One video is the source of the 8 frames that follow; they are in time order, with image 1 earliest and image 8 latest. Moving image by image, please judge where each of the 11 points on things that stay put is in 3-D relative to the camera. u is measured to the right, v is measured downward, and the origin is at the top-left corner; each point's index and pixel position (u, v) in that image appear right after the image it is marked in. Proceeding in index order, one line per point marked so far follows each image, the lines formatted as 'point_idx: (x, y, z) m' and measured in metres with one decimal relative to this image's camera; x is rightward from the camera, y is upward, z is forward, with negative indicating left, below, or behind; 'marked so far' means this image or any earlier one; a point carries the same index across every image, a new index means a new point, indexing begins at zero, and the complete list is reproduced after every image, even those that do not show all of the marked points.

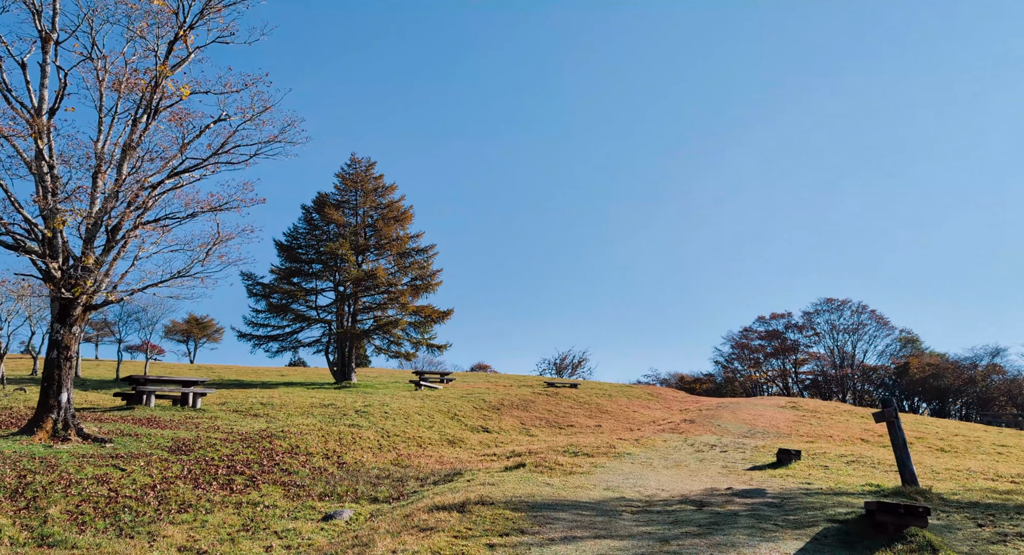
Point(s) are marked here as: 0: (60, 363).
0: (-10.4, -2.0, +16.2) m
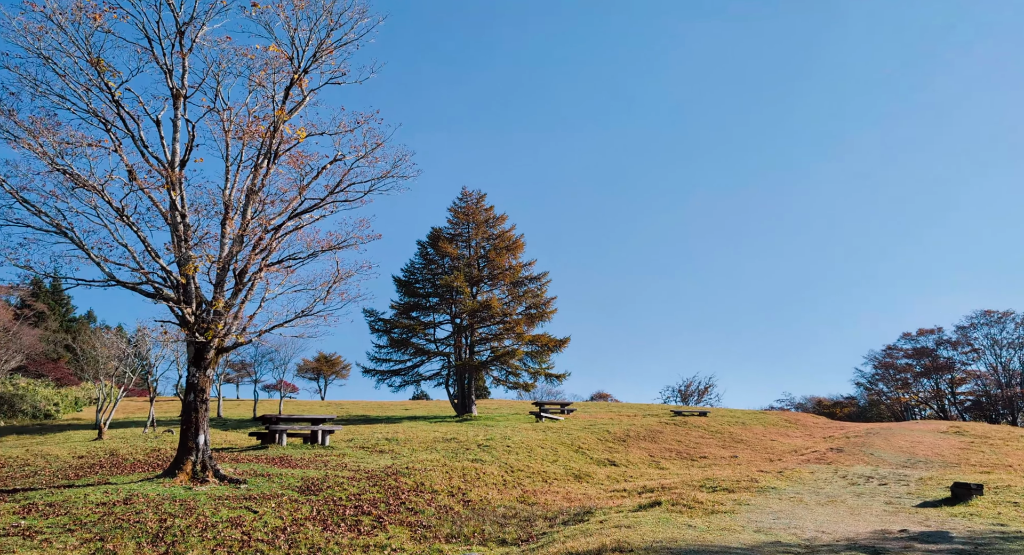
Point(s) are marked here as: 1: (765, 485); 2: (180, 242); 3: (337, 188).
0: (-7.5, -3.1, +16.7) m
1: (+6.7, -5.5, +18.8) m
2: (-7.9, +0.9, +16.8) m
3: (-4.6, +2.4, +18.4) m
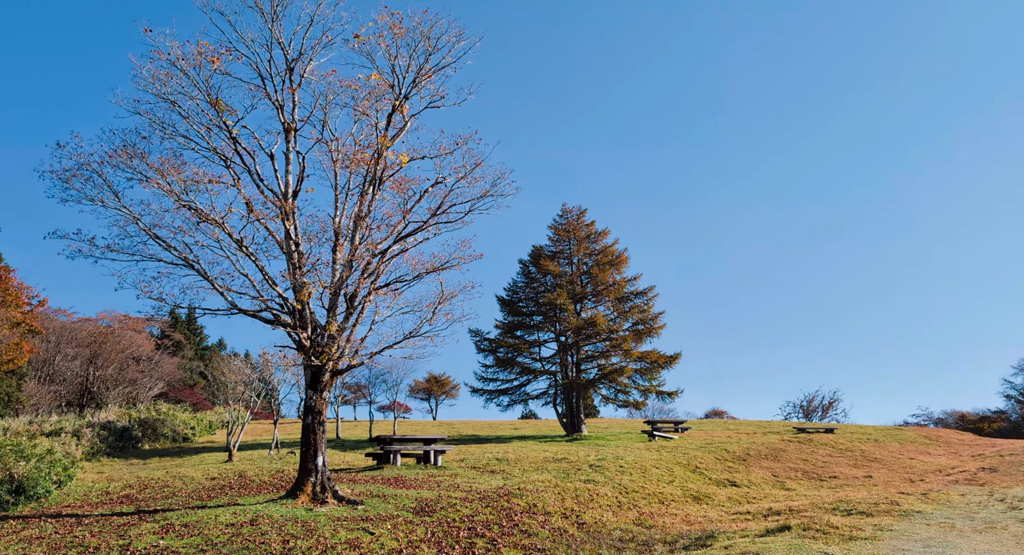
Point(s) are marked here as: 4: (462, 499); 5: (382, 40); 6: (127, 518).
0: (-4.8, -3.7, +17.2) m
1: (+9.6, -5.6, +17.1) m
2: (-5.4, +0.2, +17.5) m
3: (-2.0, +1.8, +18.6) m
4: (-1.3, -5.8, +18.4) m
5: (-3.4, +6.1, +18.2) m
6: (-8.2, -5.1, +14.9) m
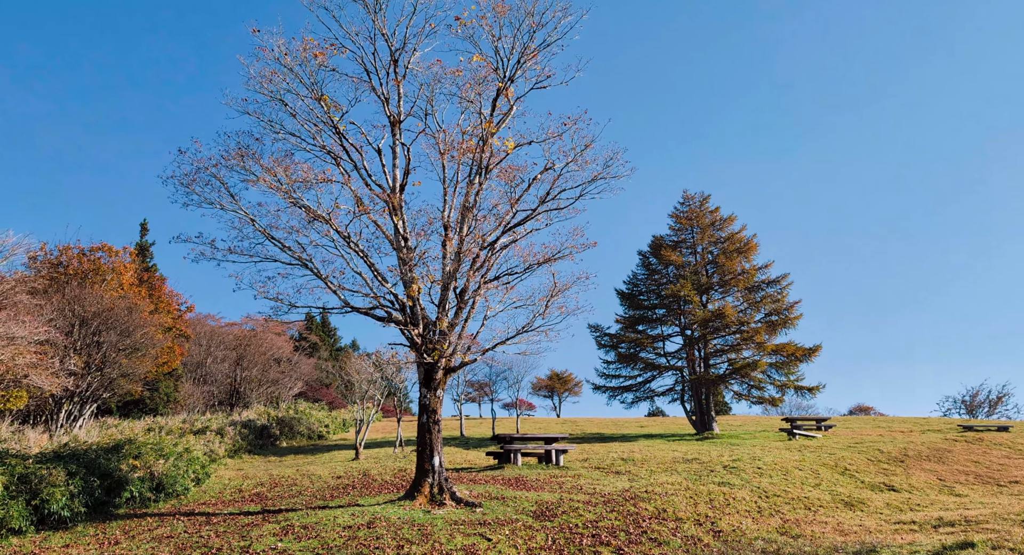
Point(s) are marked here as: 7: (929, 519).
0: (-2.0, -3.6, +16.7) m
1: (+12.3, -4.9, +14.2) m
2: (-2.6, +0.3, +17.1) m
3: (+0.9, +2.0, +17.6) m
4: (+1.8, -5.5, +17.3) m
5: (-0.7, +6.3, +17.5) m
6: (-5.6, -5.1, +15.0) m
7: (+10.1, -5.8, +17.1) m
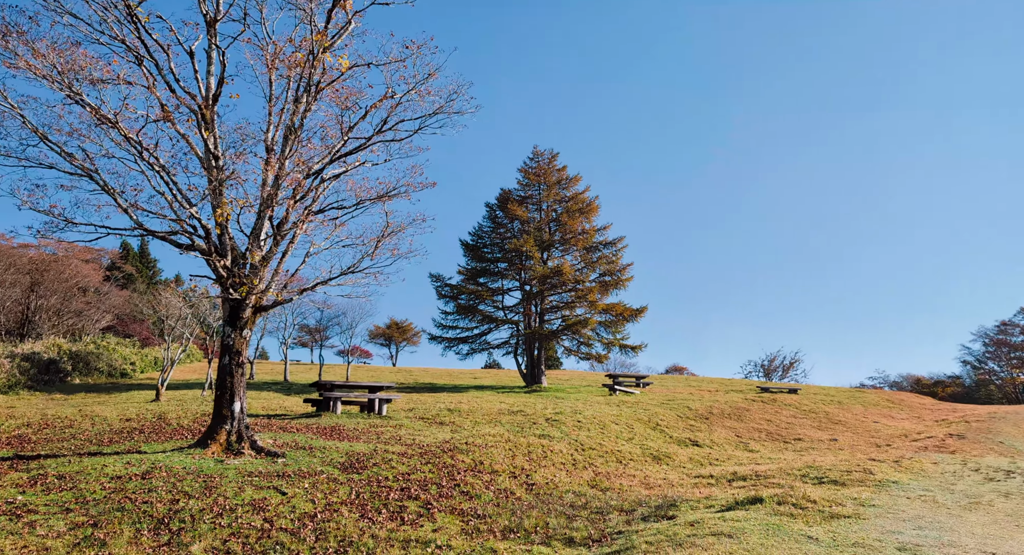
0: (-6.0, -2.0, +15.1) m
1: (+8.3, -4.5, +15.8) m
2: (-6.4, +1.9, +15.0) m
3: (-2.9, +3.5, +16.3) m
4: (-2.6, -4.1, +16.6) m
5: (-4.1, +7.8, +15.5) m
6: (-9.3, -3.4, +12.8) m
7: (+5.5, -5.0, +18.2) m
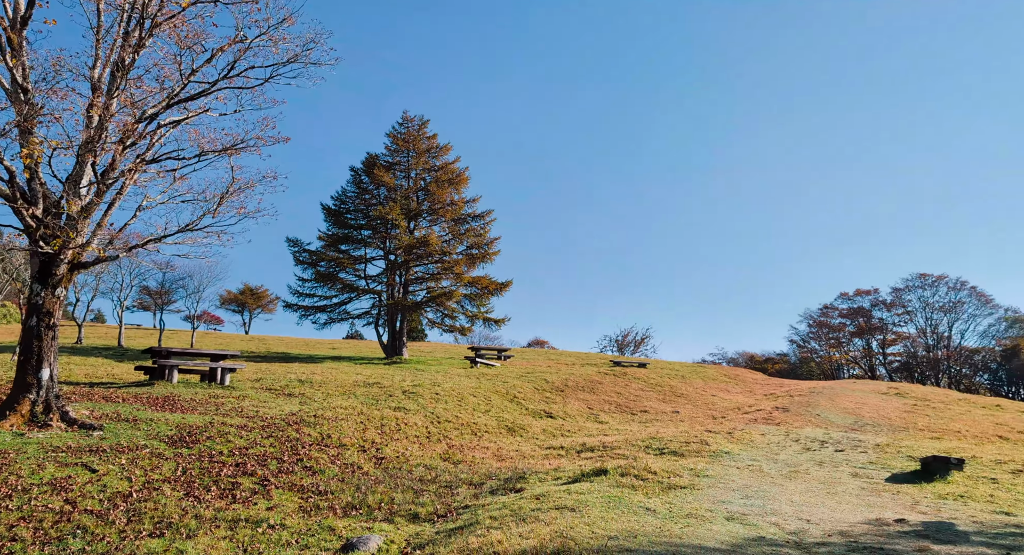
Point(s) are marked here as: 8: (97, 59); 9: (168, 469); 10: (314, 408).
0: (-8.9, -1.1, +13.3) m
1: (+4.9, -4.1, +16.7) m
2: (-9.1, +2.9, +13.1) m
3: (-5.9, +4.3, +14.8) m
4: (-6.0, -3.3, +15.5) m
5: (-6.7, +8.7, +13.7) m
6: (-11.8, -2.5, +10.5) m
7: (+1.7, -4.4, +18.6) m
8: (-8.2, +4.3, +13.9) m
9: (-5.6, -3.2, +11.6) m
10: (-5.5, -3.6, +19.7) m
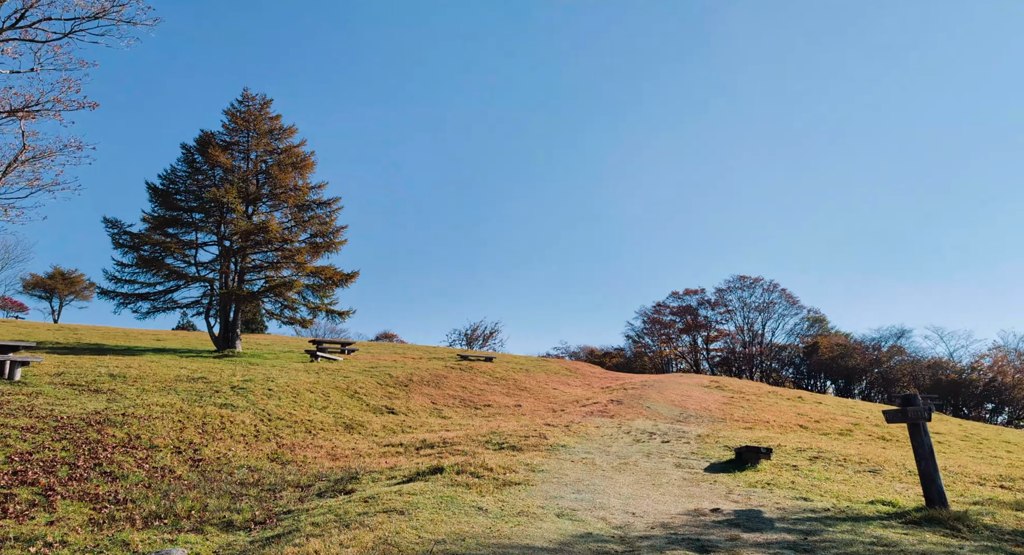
0: (-11.7, -0.7, +10.8) m
1: (+1.0, -4.0, +17.0) m
2: (-11.7, +3.3, +10.5) m
3: (-8.9, +4.6, +12.9) m
4: (-9.3, -2.9, +13.5) m
5: (-9.3, +9.0, +11.6) m
6: (-13.9, -2.0, +7.4) m
7: (-2.5, -4.2, +18.2) m
8: (-10.9, +4.7, +11.4) m
9: (-8.2, -2.9, +9.8) m
10: (-9.8, -3.2, +17.7) m
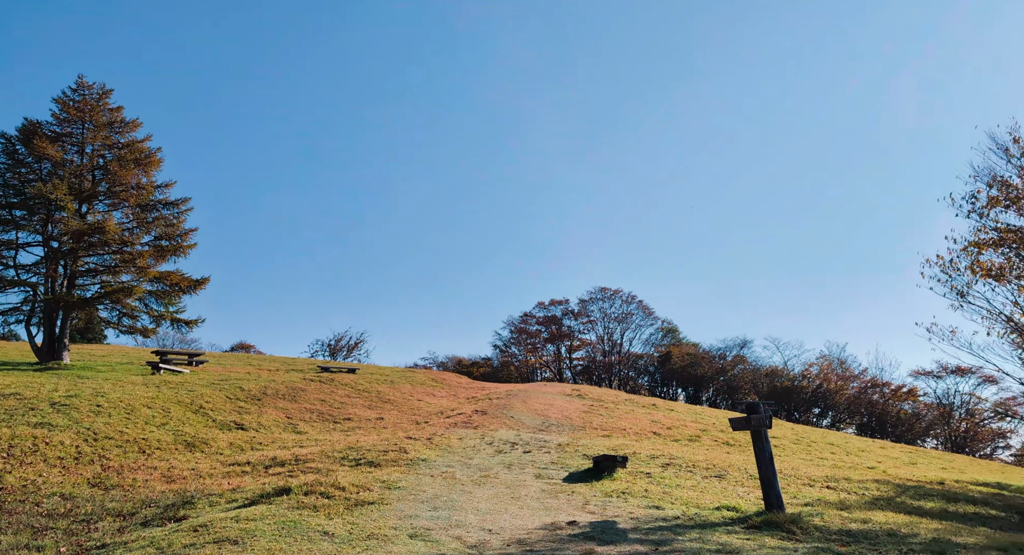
0: (-13.6, -0.6, +8.1) m
1: (-2.3, -4.2, +16.5) m
2: (-13.5, +3.4, +7.8) m
3: (-11.1, +4.7, +10.7) m
4: (-11.8, -2.9, +11.1) m
5: (-11.3, +9.0, +9.4) m
6: (-15.2, -1.9, +4.3) m
7: (-6.0, -4.4, +16.9) m
8: (-12.9, +4.8, +8.9) m
9: (-10.0, -2.8, +7.7) m
10: (-13.0, -3.3, +15.2) m
